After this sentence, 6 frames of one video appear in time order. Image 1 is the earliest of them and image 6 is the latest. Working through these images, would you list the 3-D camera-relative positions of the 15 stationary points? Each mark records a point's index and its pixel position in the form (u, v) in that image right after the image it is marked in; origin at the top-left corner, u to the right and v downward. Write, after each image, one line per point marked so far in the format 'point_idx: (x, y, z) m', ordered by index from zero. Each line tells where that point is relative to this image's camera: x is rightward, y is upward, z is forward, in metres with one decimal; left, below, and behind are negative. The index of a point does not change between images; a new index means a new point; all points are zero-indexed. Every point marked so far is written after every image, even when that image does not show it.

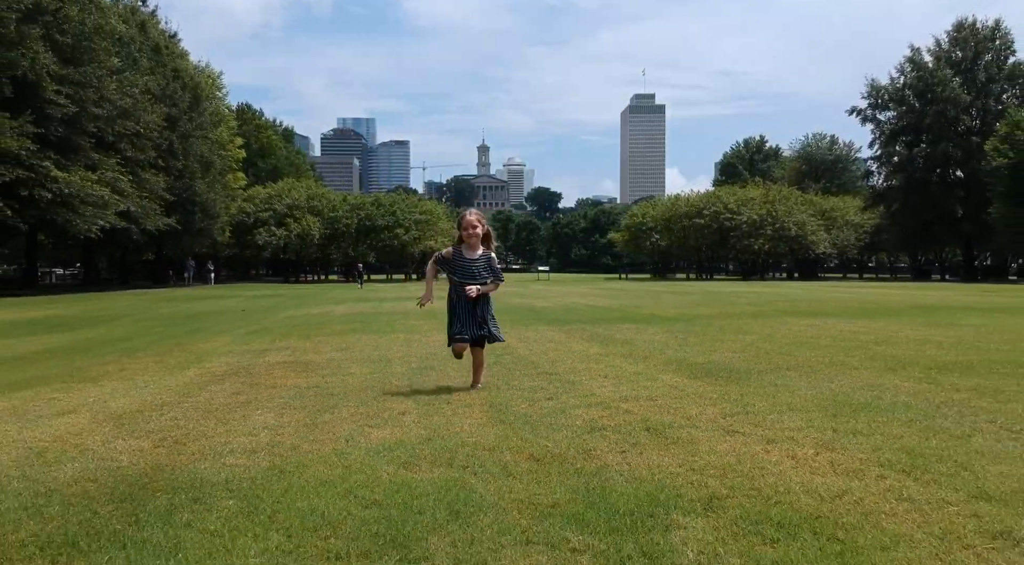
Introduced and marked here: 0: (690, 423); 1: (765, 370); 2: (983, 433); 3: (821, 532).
0: (+1.5, -1.1, +6.3) m
1: (+3.0, -1.0, +9.2) m
2: (+3.4, -1.1, +5.6) m
3: (+1.4, -1.2, +3.7) m
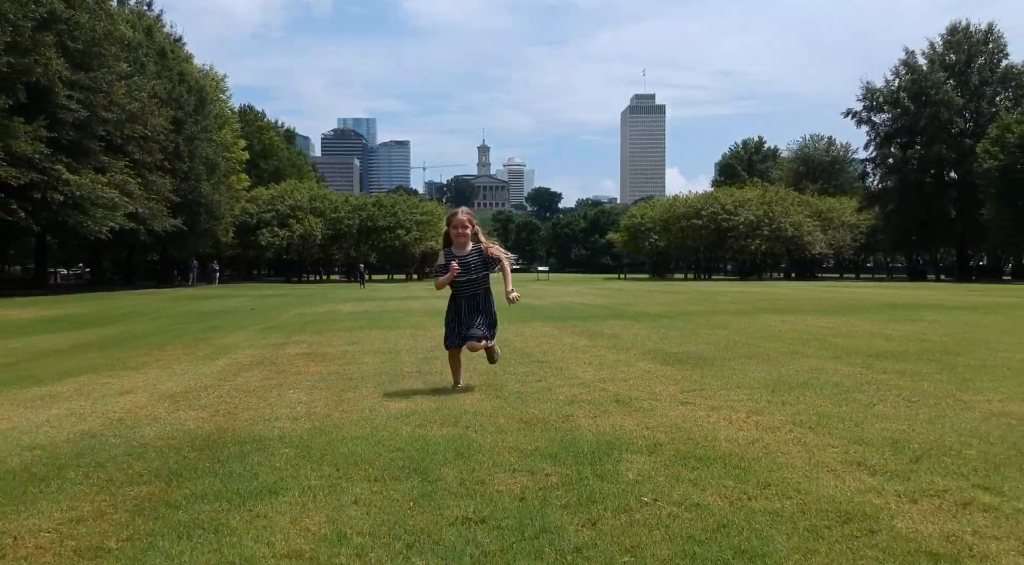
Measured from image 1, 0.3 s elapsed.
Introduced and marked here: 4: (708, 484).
0: (+1.4, -1.1, +7.6) m
1: (+3.0, -1.0, +10.5) m
2: (+3.4, -1.1, +6.9) m
3: (+1.4, -1.1, +5.0) m
4: (+1.1, -1.1, +4.5) m
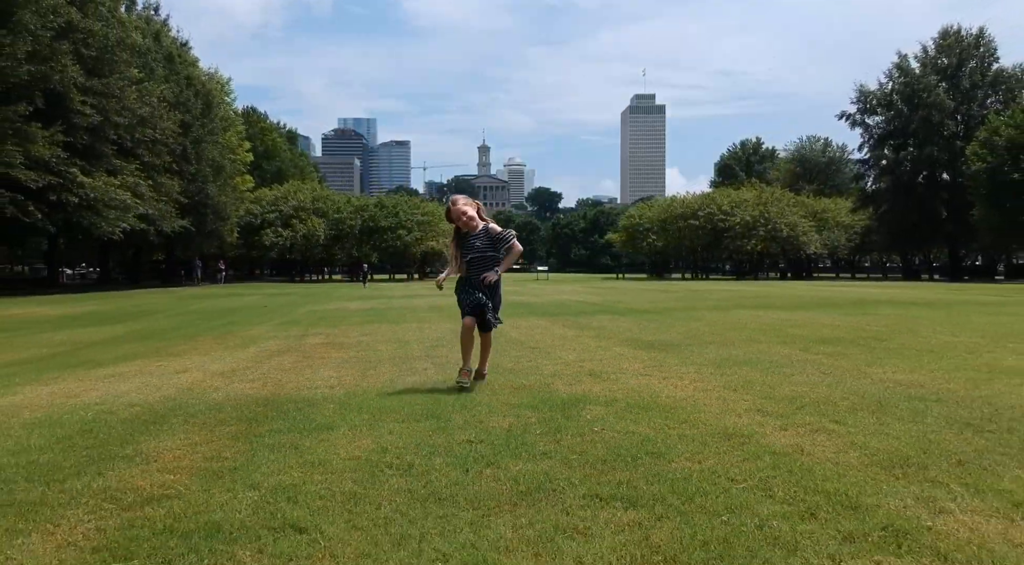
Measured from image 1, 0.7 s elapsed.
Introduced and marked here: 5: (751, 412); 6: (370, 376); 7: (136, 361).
0: (+1.3, -1.1, +9.4) m
1: (+2.9, -1.0, +12.3) m
2: (+3.3, -1.0, +8.7) m
3: (+1.3, -1.1, +6.7) m
4: (+1.0, -1.1, +6.2) m
5: (+2.0, -1.1, +6.4) m
6: (-1.8, -1.2, +9.9) m
7: (-6.1, -1.3, +12.5) m
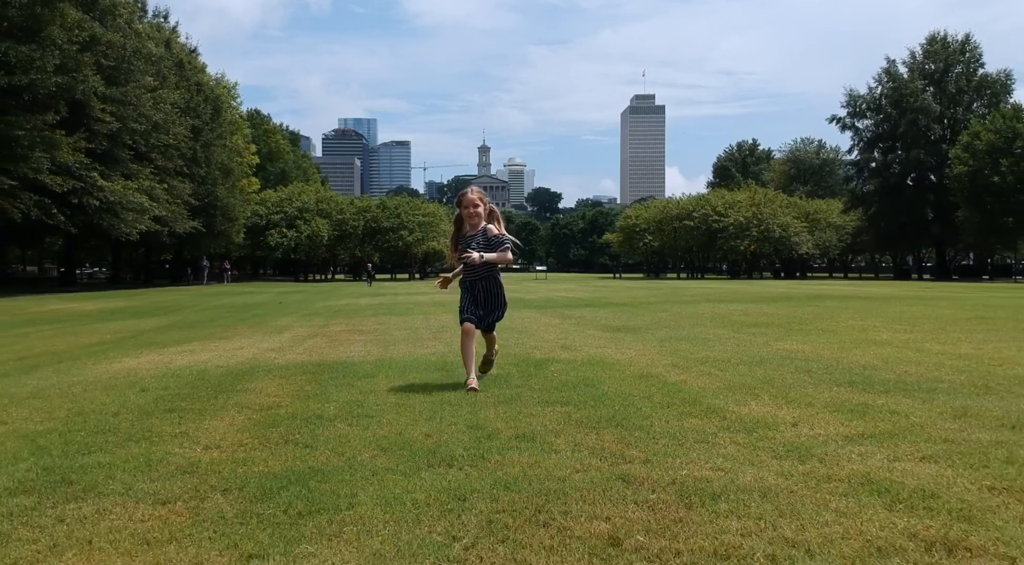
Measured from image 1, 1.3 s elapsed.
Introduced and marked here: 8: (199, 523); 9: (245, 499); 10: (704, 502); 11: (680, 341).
0: (+1.2, -1.0, +12.2) m
1: (+2.7, -0.9, +15.0) m
2: (+3.1, -0.9, +11.5) m
3: (+1.2, -1.0, +9.5) m
4: (+0.9, -1.0, +9.0) m
5: (+1.8, -1.0, +9.2) m
6: (-2.0, -1.1, +12.6) m
7: (-6.3, -1.2, +15.3) m
8: (-1.6, -1.2, +4.0) m
9: (-1.5, -1.2, +4.4) m
10: (+0.9, -1.1, +4.0) m
11: (+2.6, -0.9, +12.2) m
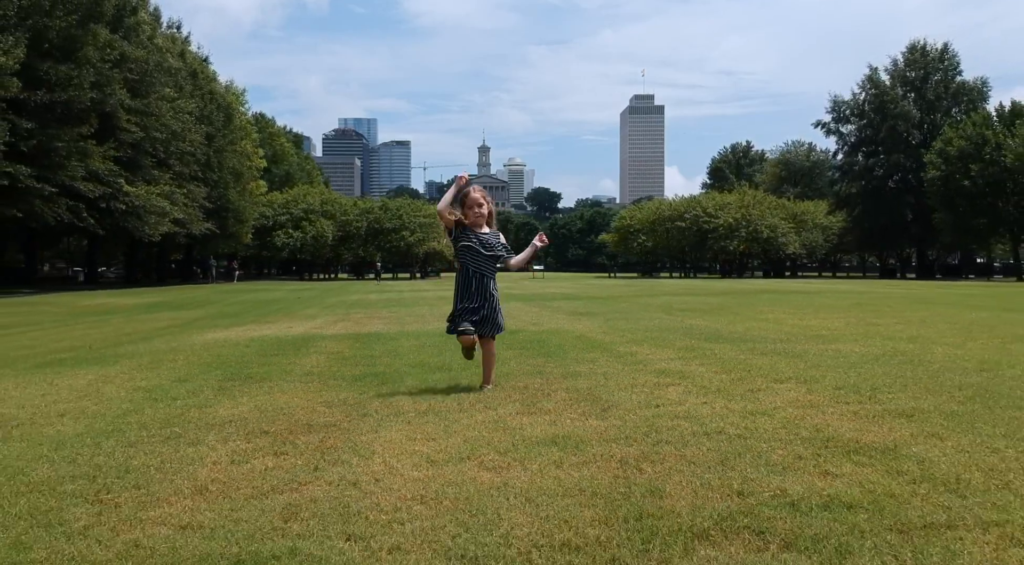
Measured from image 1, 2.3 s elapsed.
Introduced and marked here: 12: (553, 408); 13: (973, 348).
0: (+0.8, -0.8, +16.4) m
1: (+2.4, -0.7, +19.3) m
2: (+2.8, -0.8, +15.7) m
3: (+0.8, -0.9, +13.7) m
4: (+0.5, -0.9, +13.2) m
5: (+1.5, -0.9, +13.4) m
6: (-2.3, -1.0, +16.9) m
7: (-6.6, -1.1, +19.5) m
8: (-2.0, -1.1, +8.3) m
9: (-1.8, -1.1, +8.6) m
10: (+0.6, -1.0, +8.2) m
11: (+2.3, -0.8, +16.4) m
12: (+0.3, -1.0, +6.3) m
13: (+5.6, -0.8, +9.3) m
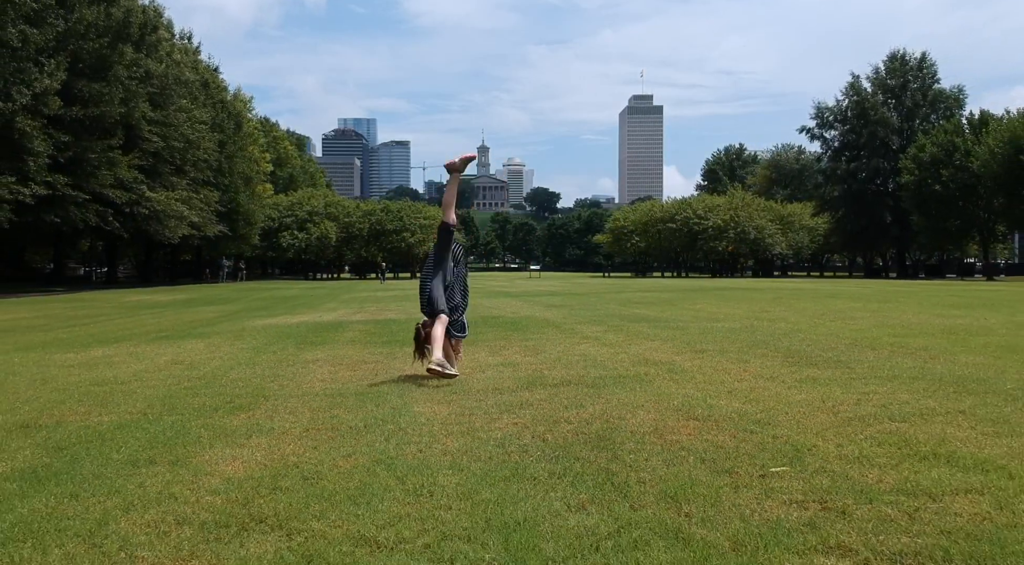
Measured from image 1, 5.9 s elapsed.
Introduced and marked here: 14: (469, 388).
0: (+0.4, -0.8, +20.8) m
1: (+2.0, -0.7, +23.7) m
2: (+2.4, -0.7, +20.1) m
3: (+0.4, -0.8, +18.1) m
4: (+0.1, -0.8, +17.6) m
5: (+1.1, -0.8, +17.8) m
6: (-2.7, -0.9, +21.3) m
7: (-7.0, -1.0, +23.9) m
8: (-2.4, -1.0, +12.7) m
9: (-2.2, -1.0, +13.0) m
10: (+0.2, -0.9, +12.6) m
11: (+1.9, -0.7, +20.8) m
12: (-0.1, -1.0, +10.7) m
13: (+5.2, -0.7, +13.7) m
14: (-0.4, -1.1, +7.6) m
